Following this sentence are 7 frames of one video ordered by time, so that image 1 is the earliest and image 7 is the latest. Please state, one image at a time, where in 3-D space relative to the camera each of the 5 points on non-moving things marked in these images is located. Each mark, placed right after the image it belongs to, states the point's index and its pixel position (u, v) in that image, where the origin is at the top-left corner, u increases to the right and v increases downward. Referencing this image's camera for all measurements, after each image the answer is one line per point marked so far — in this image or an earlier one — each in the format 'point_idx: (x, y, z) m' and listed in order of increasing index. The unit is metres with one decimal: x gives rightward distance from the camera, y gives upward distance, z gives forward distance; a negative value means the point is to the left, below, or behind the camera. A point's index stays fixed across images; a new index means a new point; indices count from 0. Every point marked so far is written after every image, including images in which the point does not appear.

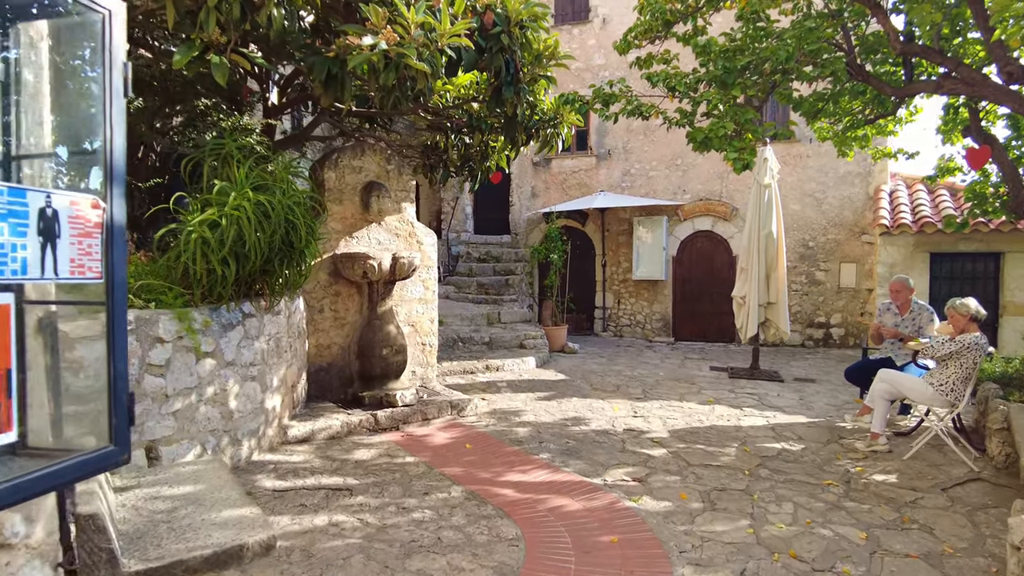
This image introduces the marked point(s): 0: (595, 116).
0: (+1.1, +2.3, +8.7) m
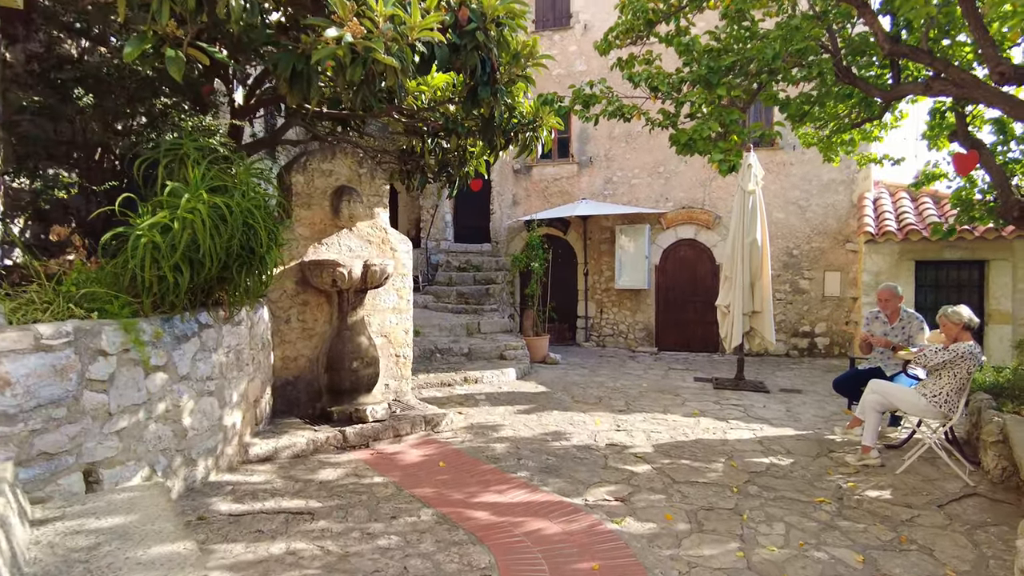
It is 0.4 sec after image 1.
0: (+0.8, +2.1, +8.6) m
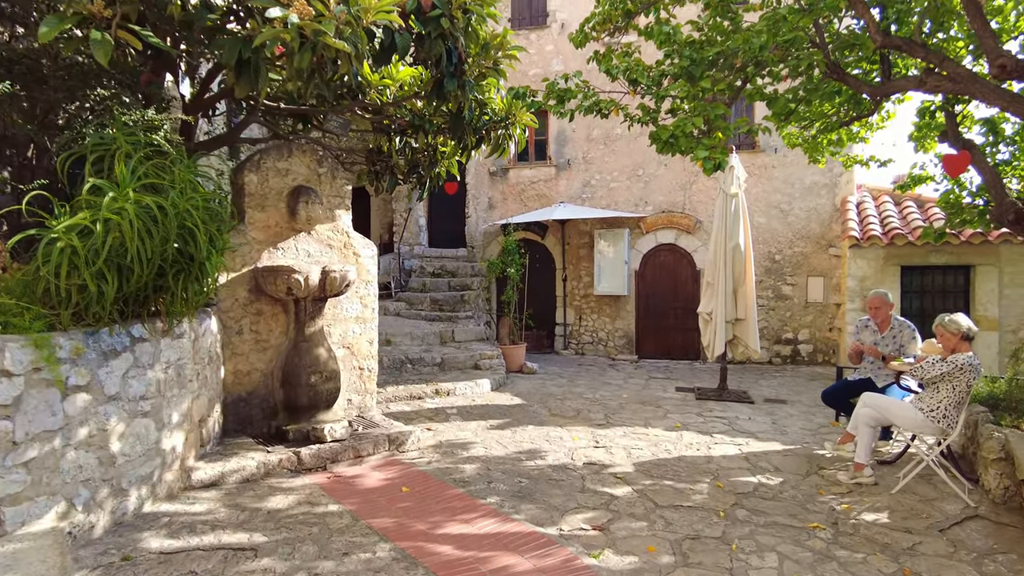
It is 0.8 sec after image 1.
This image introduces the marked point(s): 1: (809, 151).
0: (+0.5, +2.1, +8.4) m
1: (+2.4, +1.1, +5.3) m
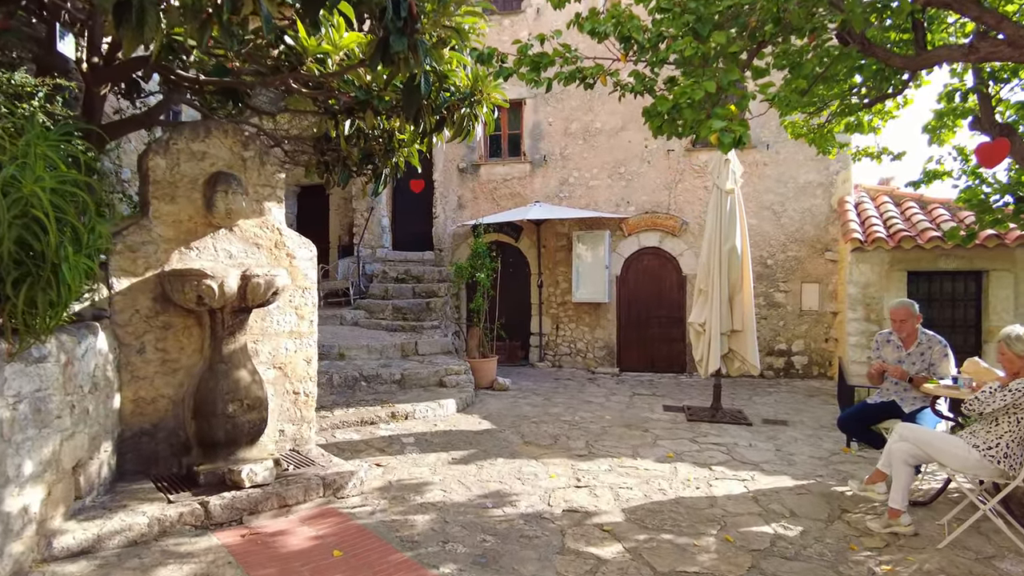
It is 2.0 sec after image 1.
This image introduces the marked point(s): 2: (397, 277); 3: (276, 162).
0: (+0.2, +2.0, +7.7) m
1: (+2.1, +1.0, +4.7) m
2: (-1.3, +0.1, +7.6) m
3: (-1.3, +0.7, +3.7) m
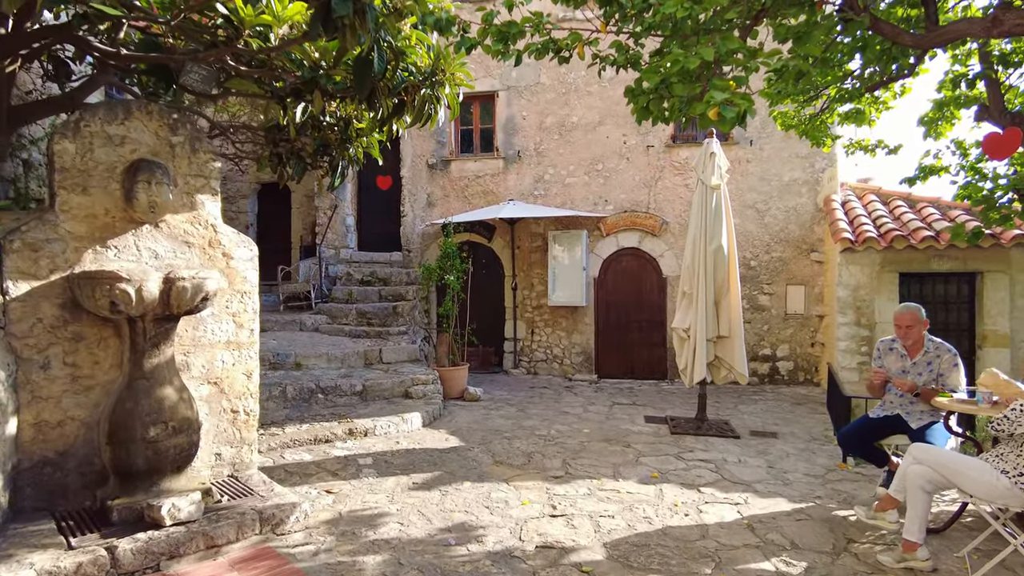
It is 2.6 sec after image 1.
0: (-0.1, +2.0, +7.3) m
1: (+1.9, +1.0, +4.3) m
2: (-1.6, +0.1, +7.2) m
3: (-1.5, +0.7, +3.2) m
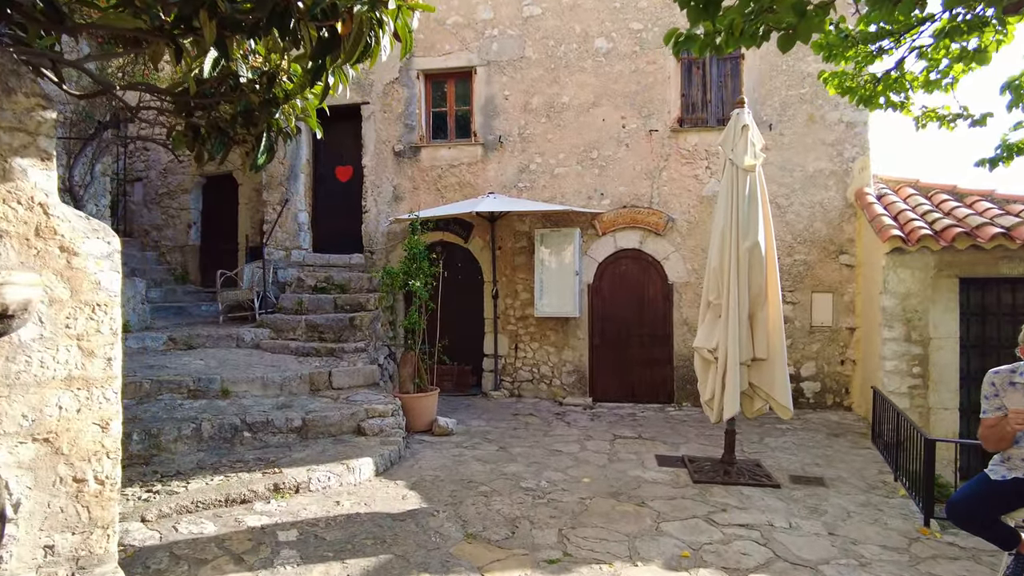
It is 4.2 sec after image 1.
0: (-0.3, +1.9, +6.3) m
1: (+1.8, +1.0, +3.4) m
2: (-1.8, 0.0, +6.1) m
3: (-1.5, +0.6, +2.2) m
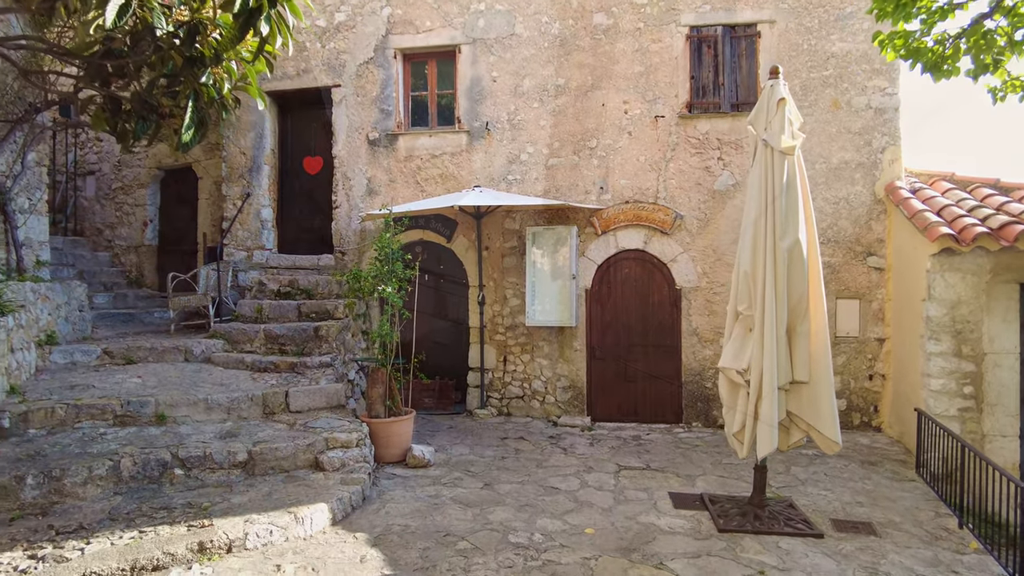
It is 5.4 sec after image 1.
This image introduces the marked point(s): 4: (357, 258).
0: (-0.4, +1.8, +5.6) m
1: (+1.8, +0.9, +2.7) m
2: (-1.9, 0.0, +5.4) m
3: (-1.6, +0.6, +1.5) m
4: (-1.3, +0.3, +5.9) m
